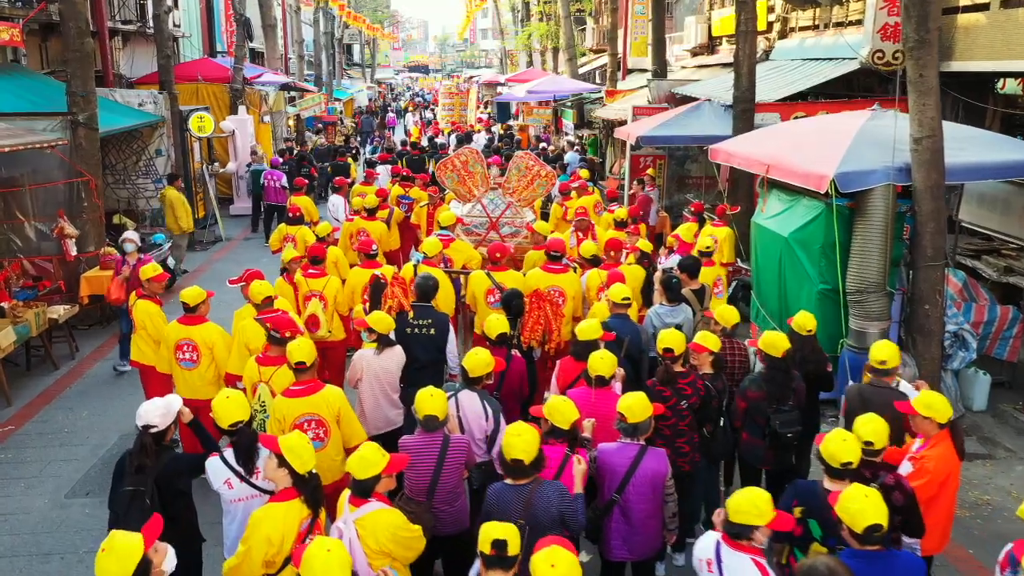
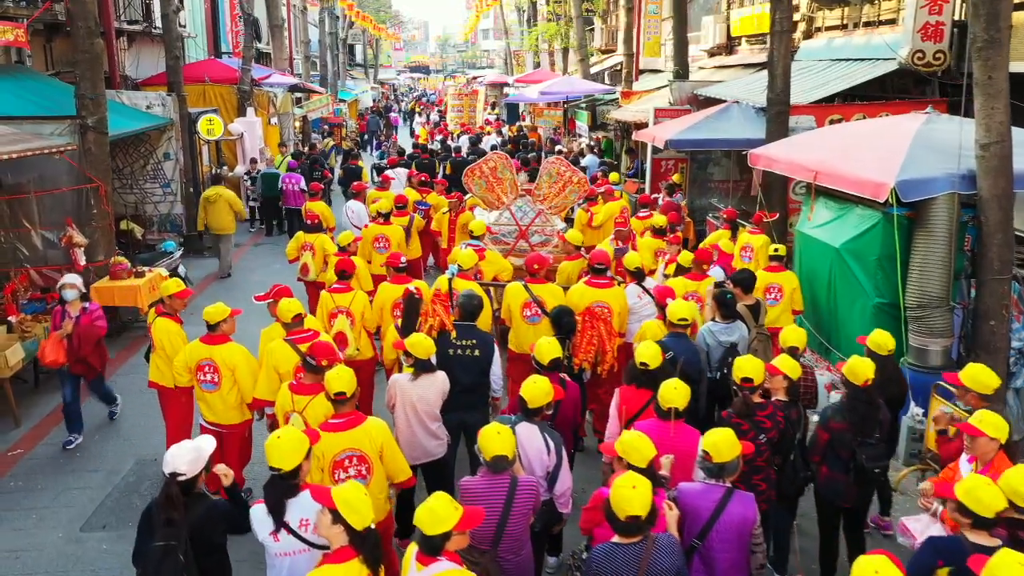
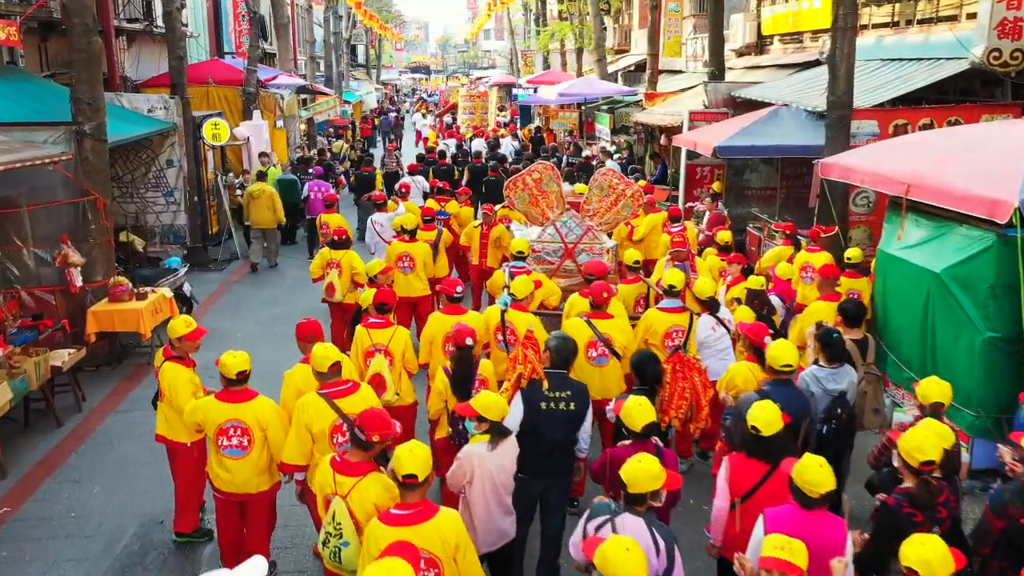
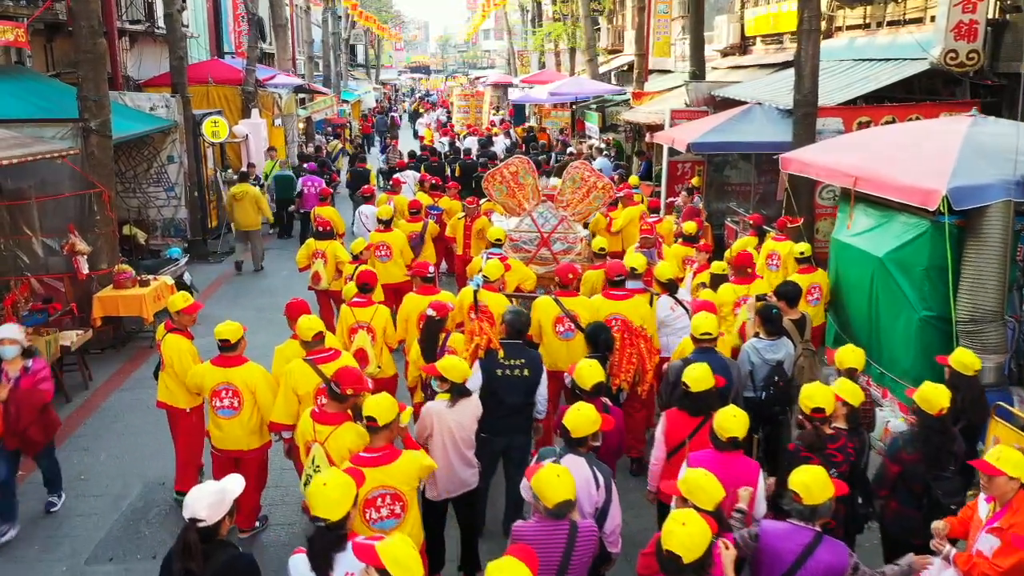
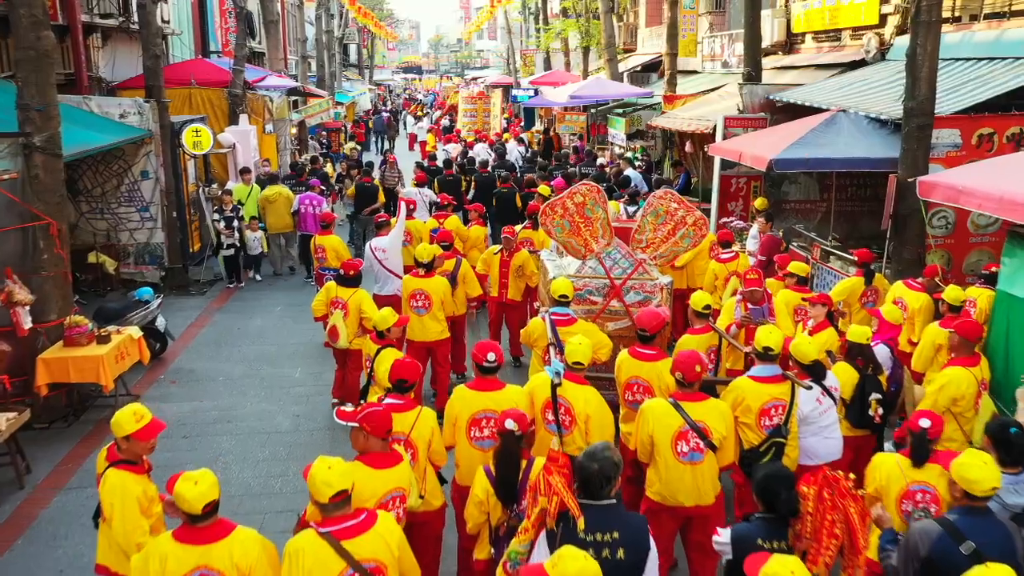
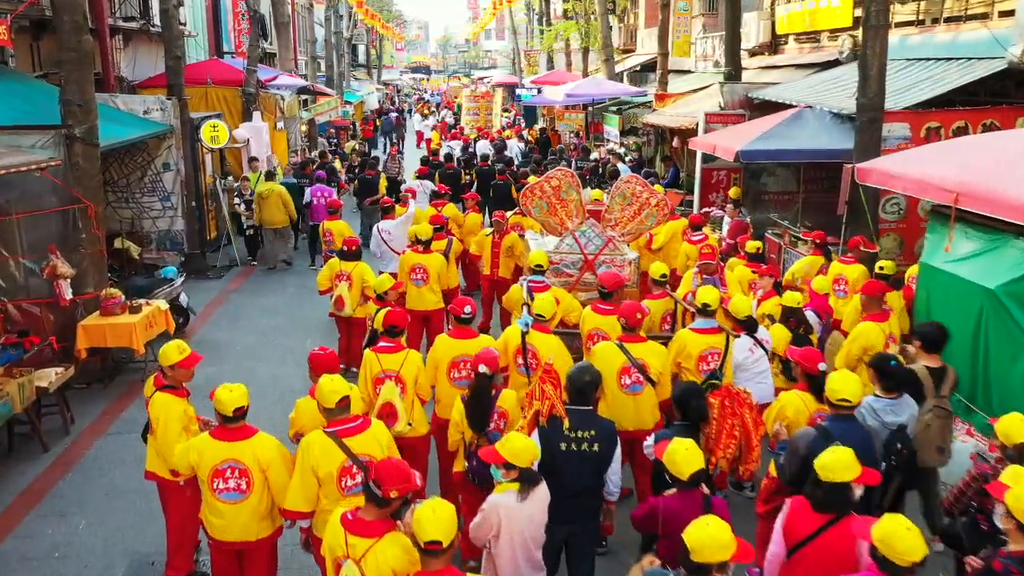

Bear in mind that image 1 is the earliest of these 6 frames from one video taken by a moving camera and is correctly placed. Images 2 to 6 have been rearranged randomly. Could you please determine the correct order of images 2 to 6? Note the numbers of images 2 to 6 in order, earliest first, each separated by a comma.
2, 4, 3, 6, 5
